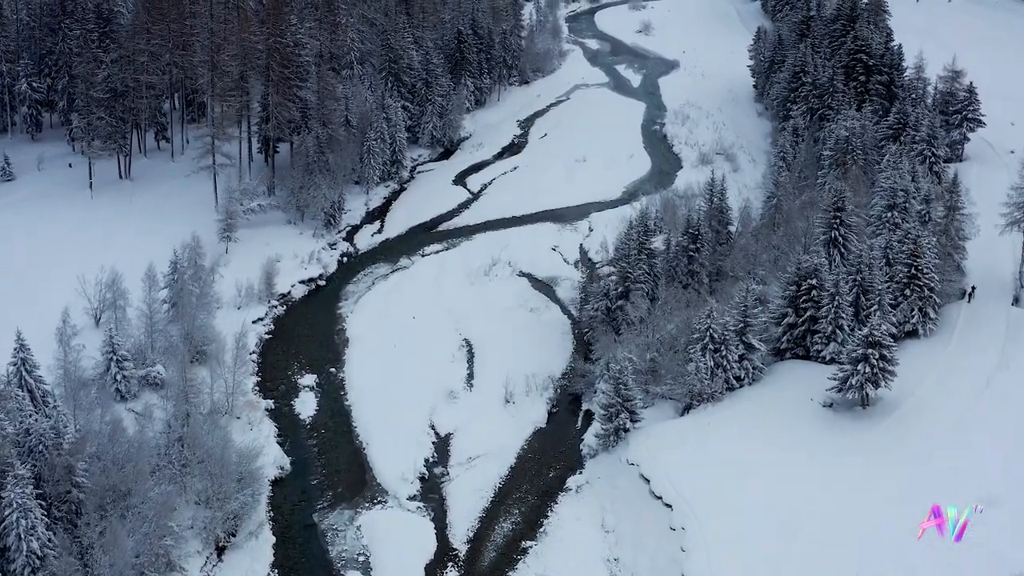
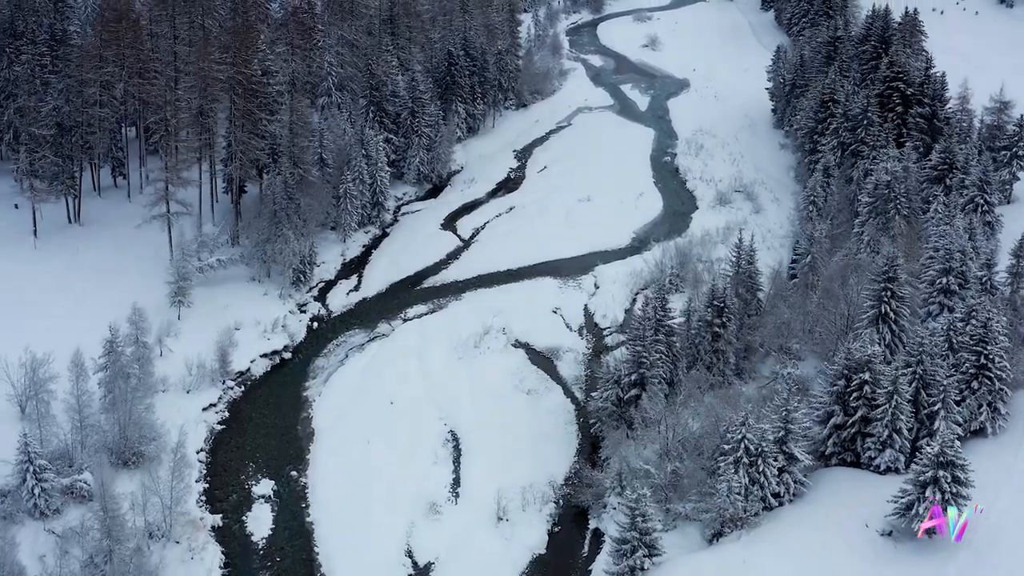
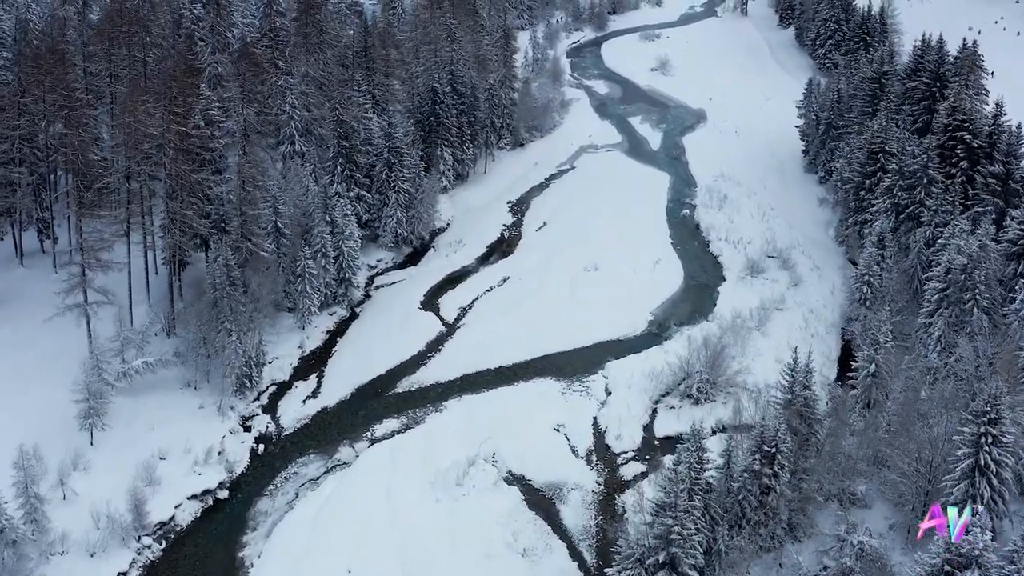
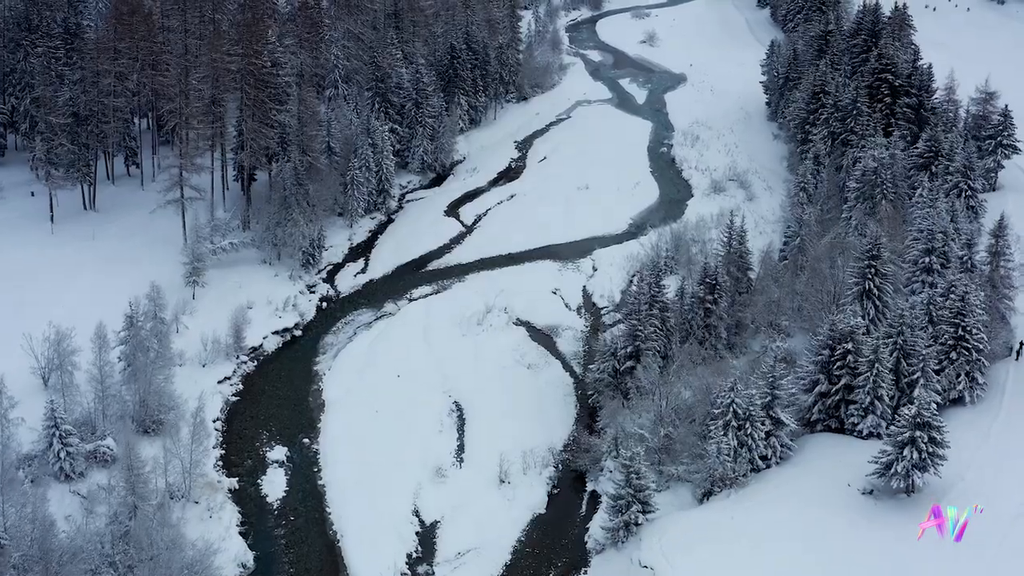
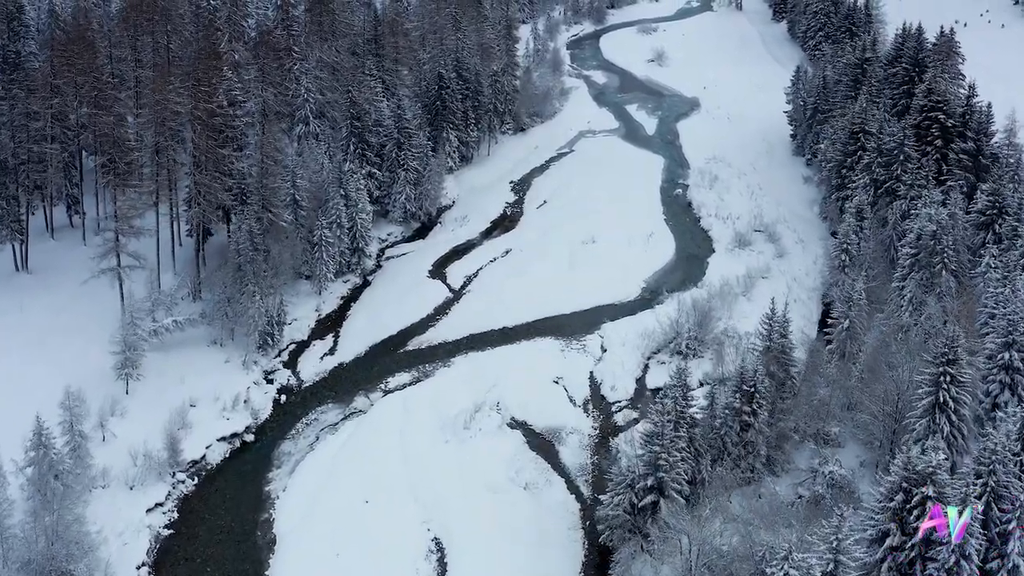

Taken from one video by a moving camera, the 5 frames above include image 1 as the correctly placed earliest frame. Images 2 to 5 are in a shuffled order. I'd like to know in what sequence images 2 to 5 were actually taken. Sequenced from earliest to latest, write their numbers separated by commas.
4, 2, 5, 3
